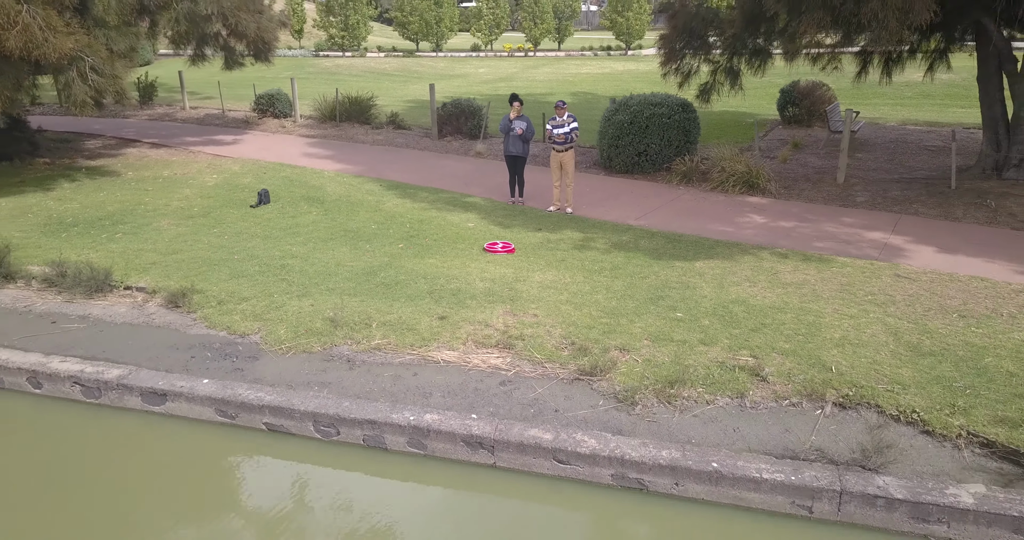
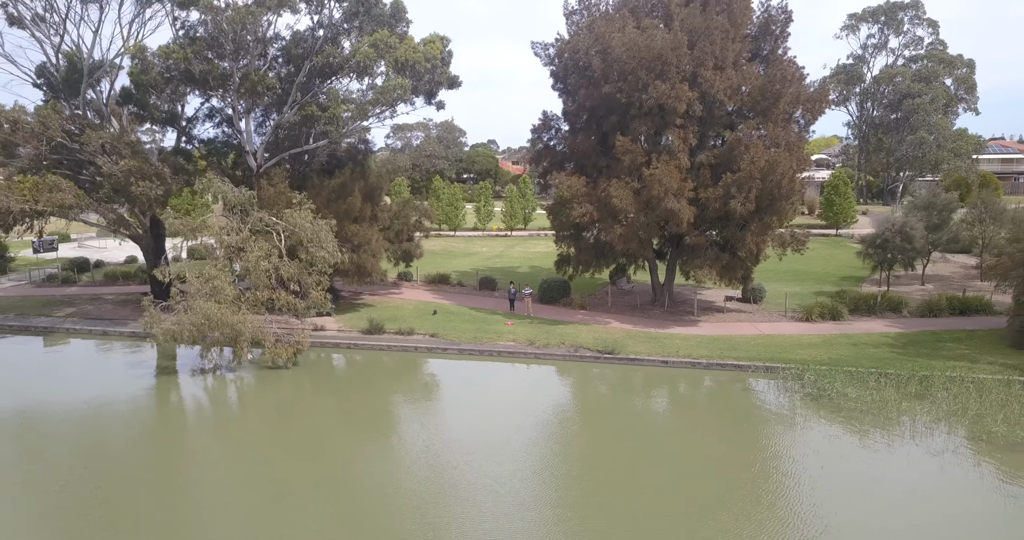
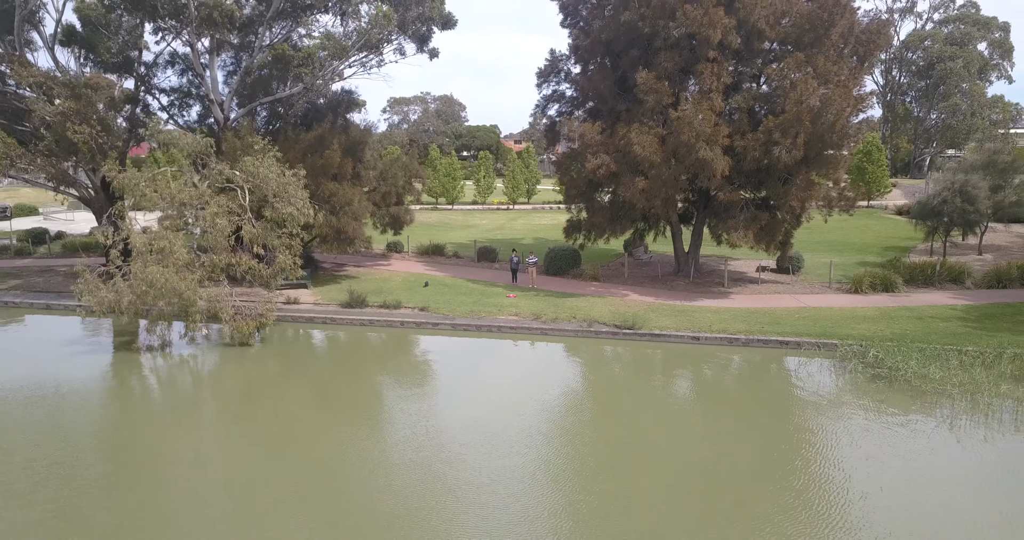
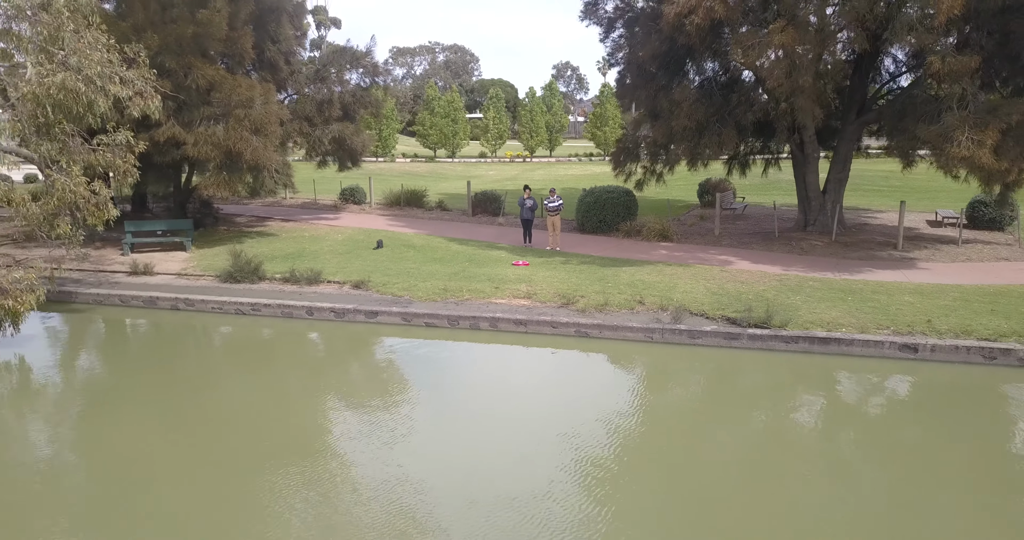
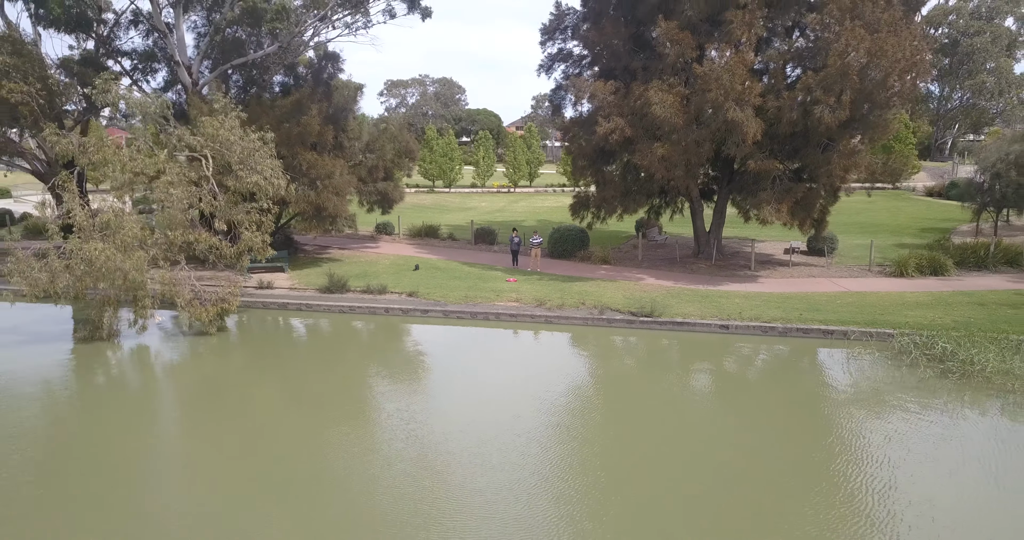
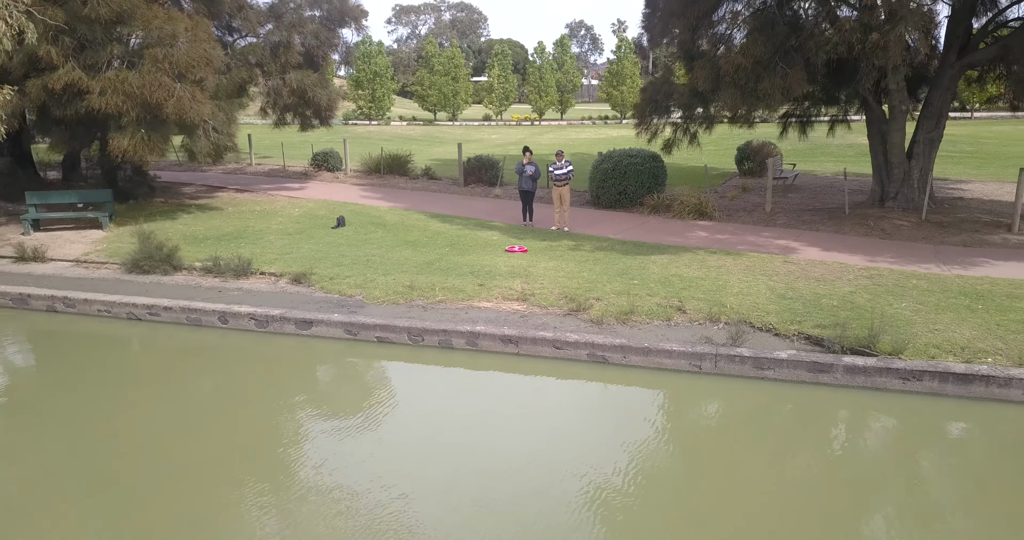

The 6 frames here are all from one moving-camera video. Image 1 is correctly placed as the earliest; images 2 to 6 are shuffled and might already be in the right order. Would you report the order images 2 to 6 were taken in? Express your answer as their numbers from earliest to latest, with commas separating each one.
6, 4, 5, 3, 2
